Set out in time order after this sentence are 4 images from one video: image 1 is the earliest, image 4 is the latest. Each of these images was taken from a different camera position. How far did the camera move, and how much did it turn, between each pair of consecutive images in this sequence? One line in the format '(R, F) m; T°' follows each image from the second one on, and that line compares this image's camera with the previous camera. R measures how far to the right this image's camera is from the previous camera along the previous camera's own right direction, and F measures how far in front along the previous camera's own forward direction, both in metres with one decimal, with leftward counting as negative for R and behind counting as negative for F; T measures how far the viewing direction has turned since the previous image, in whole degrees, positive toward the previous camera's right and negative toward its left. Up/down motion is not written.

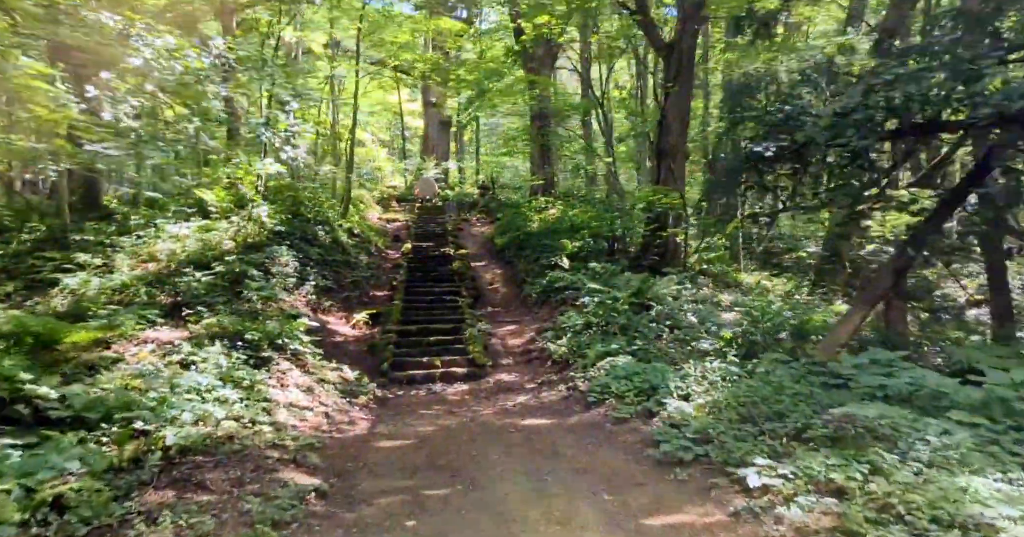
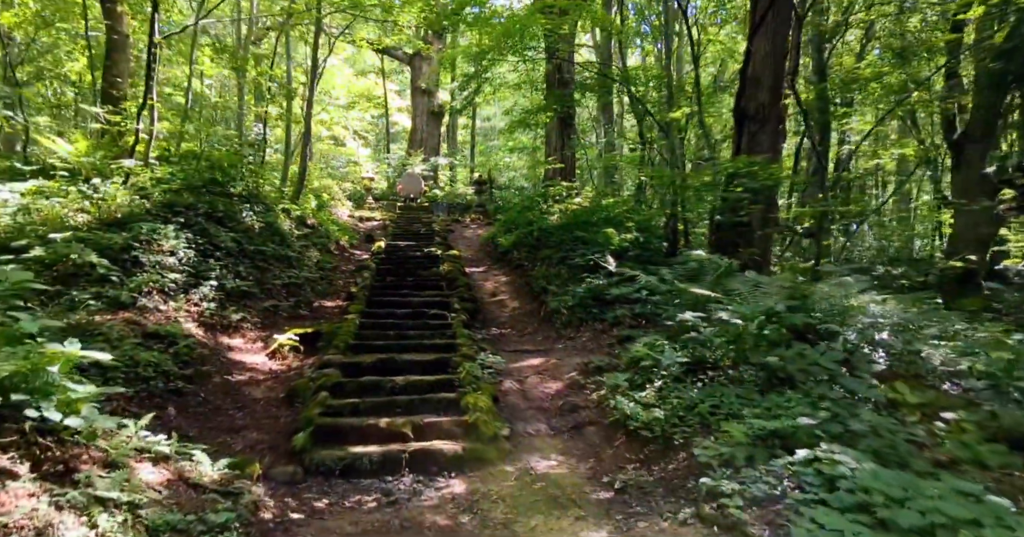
(-0.4, +5.0) m; +1°
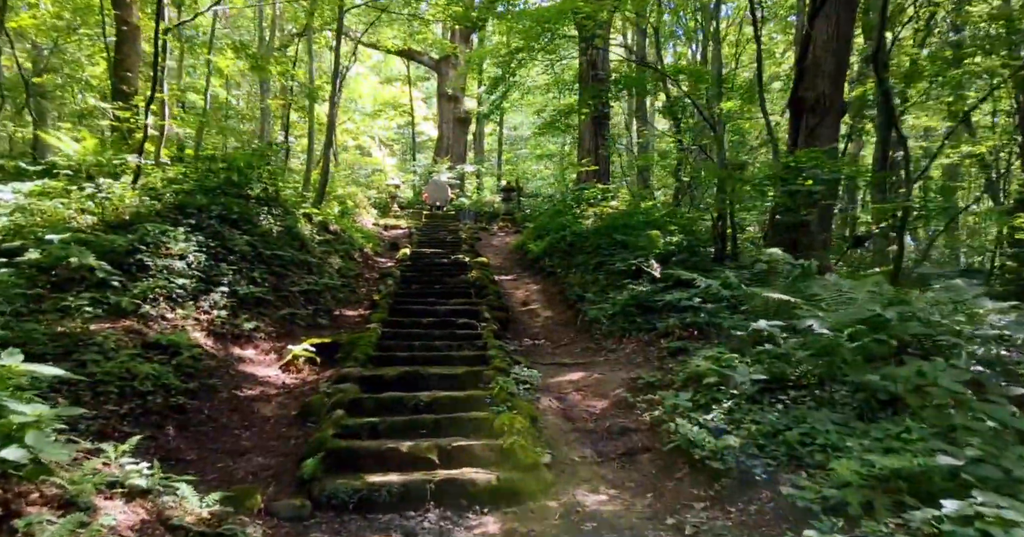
(-0.1, +0.8) m; -2°
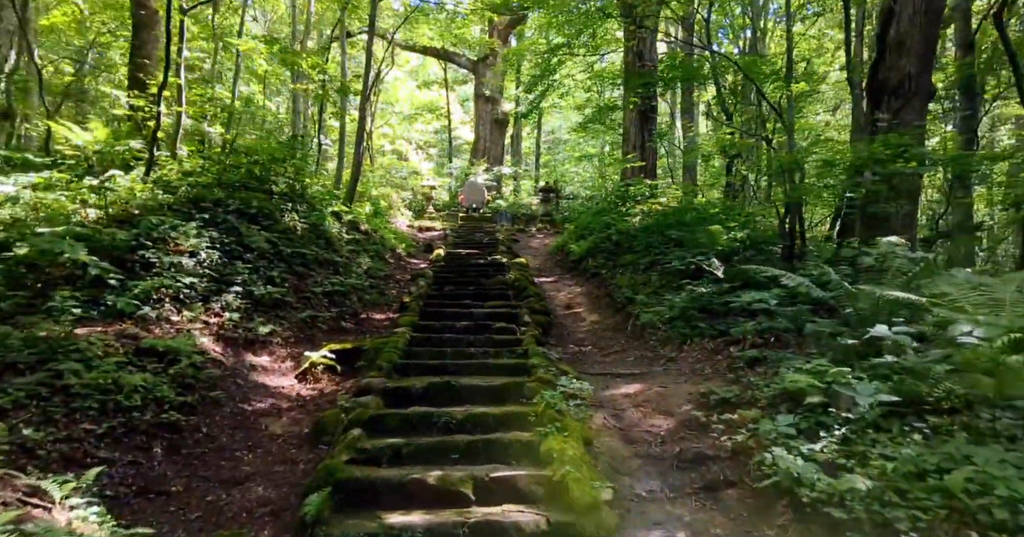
(-0.1, +0.9) m; -3°
